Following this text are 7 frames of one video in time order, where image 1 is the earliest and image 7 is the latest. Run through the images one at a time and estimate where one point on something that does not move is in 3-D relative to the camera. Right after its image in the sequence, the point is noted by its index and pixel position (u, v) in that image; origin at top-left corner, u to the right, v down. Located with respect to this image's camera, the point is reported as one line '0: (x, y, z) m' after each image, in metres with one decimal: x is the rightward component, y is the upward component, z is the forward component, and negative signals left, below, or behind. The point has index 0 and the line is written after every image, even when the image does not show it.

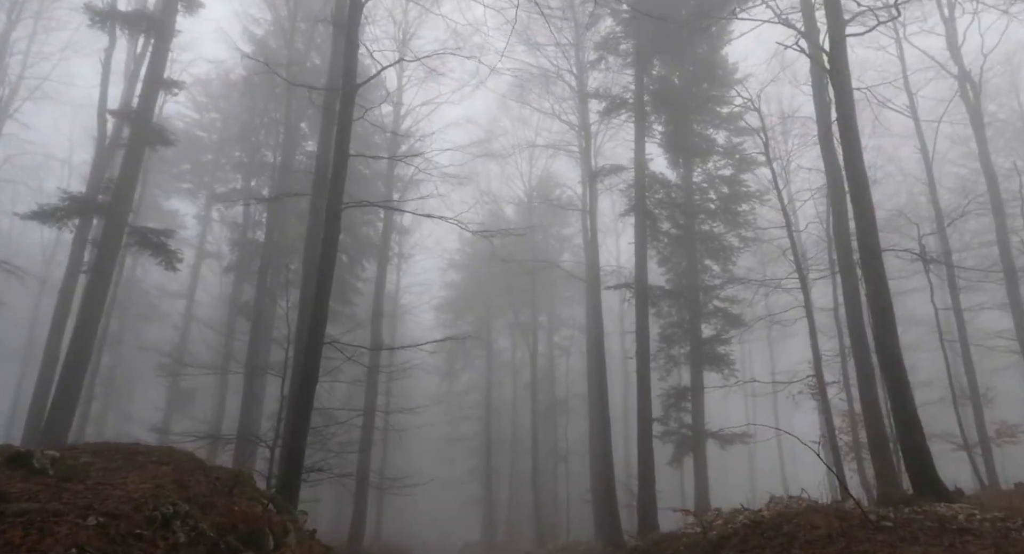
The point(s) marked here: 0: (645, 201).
0: (+2.8, +1.7, +18.2) m
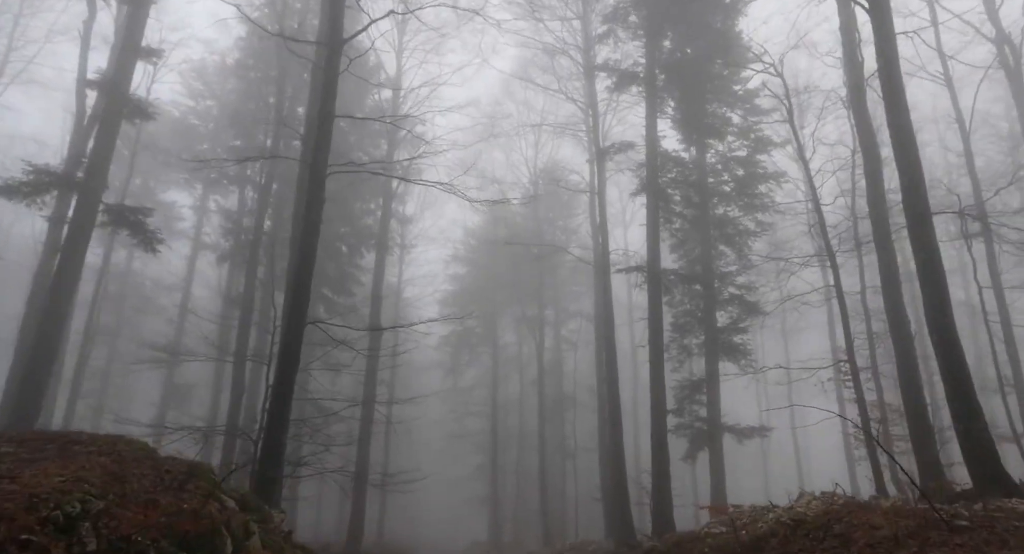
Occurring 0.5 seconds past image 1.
0: (+2.9, +2.0, +17.2) m
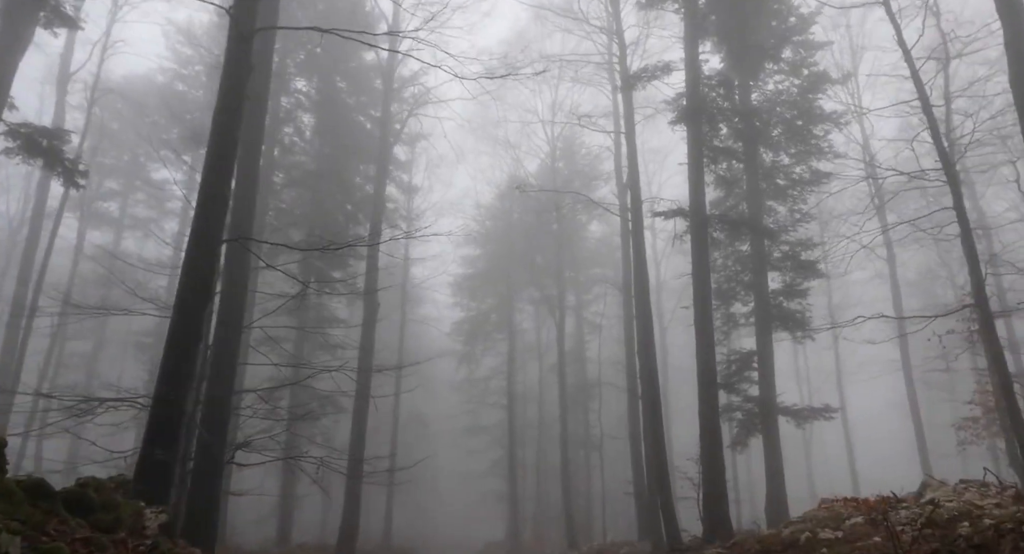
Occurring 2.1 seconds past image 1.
0: (+3.2, +2.8, +14.3) m
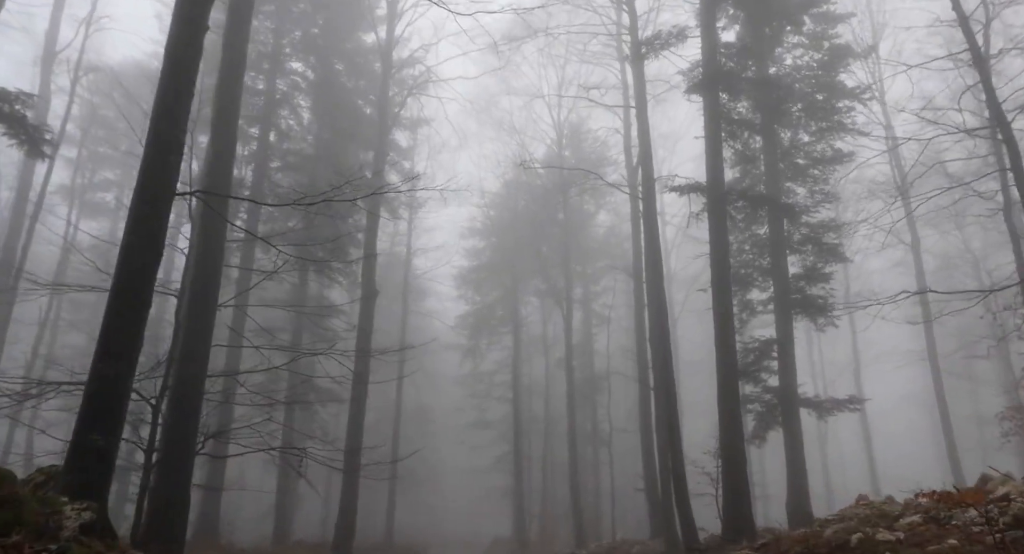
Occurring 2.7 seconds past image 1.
0: (+3.2, +3.1, +13.4) m
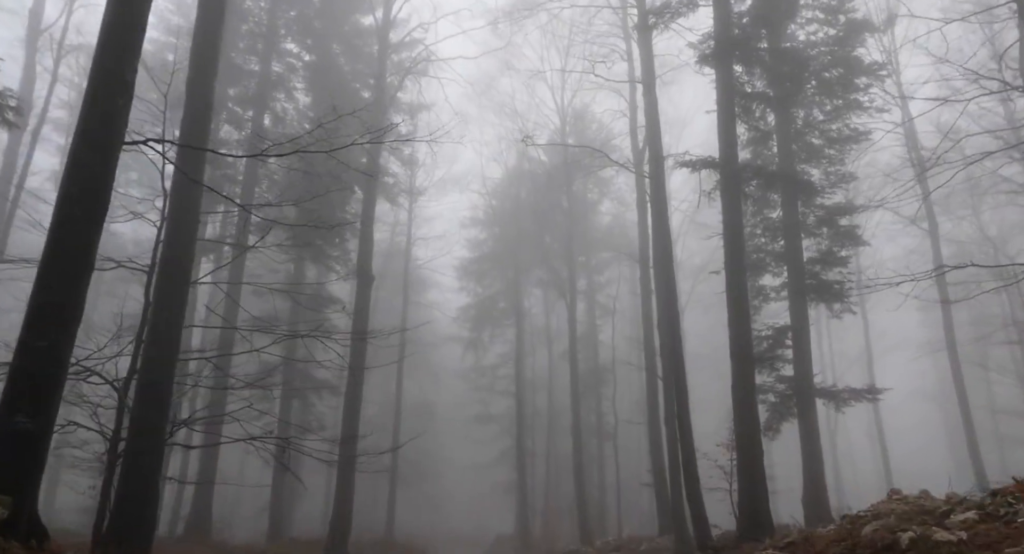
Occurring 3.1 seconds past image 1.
0: (+3.2, +3.4, +12.7) m
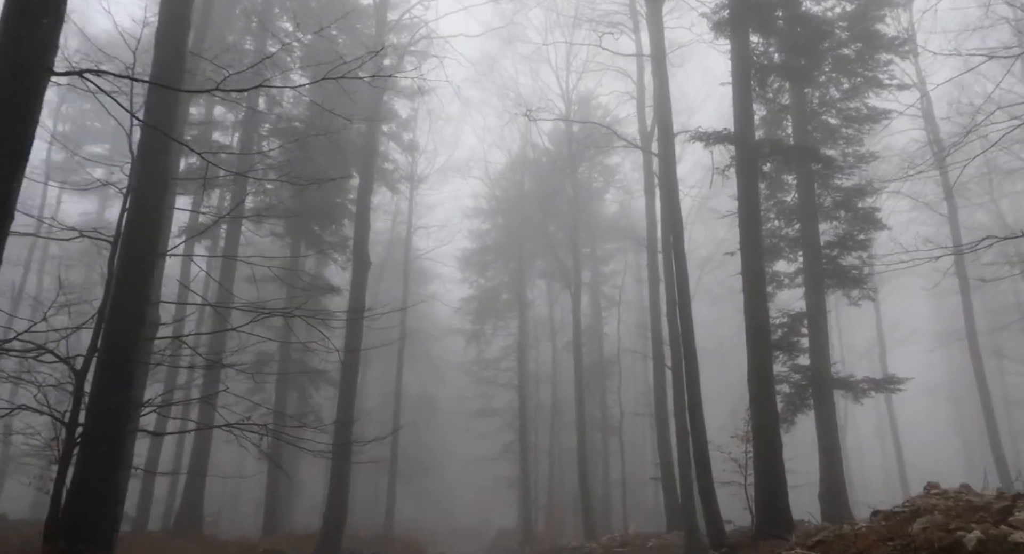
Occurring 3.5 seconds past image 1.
0: (+3.3, +3.6, +12.0) m
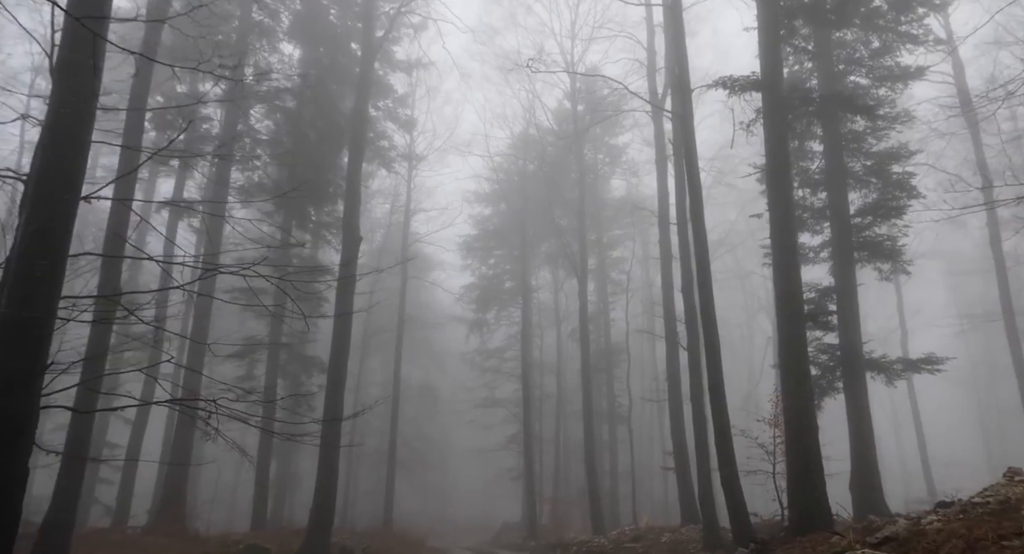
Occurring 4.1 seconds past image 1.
0: (+3.3, +4.0, +10.8) m
